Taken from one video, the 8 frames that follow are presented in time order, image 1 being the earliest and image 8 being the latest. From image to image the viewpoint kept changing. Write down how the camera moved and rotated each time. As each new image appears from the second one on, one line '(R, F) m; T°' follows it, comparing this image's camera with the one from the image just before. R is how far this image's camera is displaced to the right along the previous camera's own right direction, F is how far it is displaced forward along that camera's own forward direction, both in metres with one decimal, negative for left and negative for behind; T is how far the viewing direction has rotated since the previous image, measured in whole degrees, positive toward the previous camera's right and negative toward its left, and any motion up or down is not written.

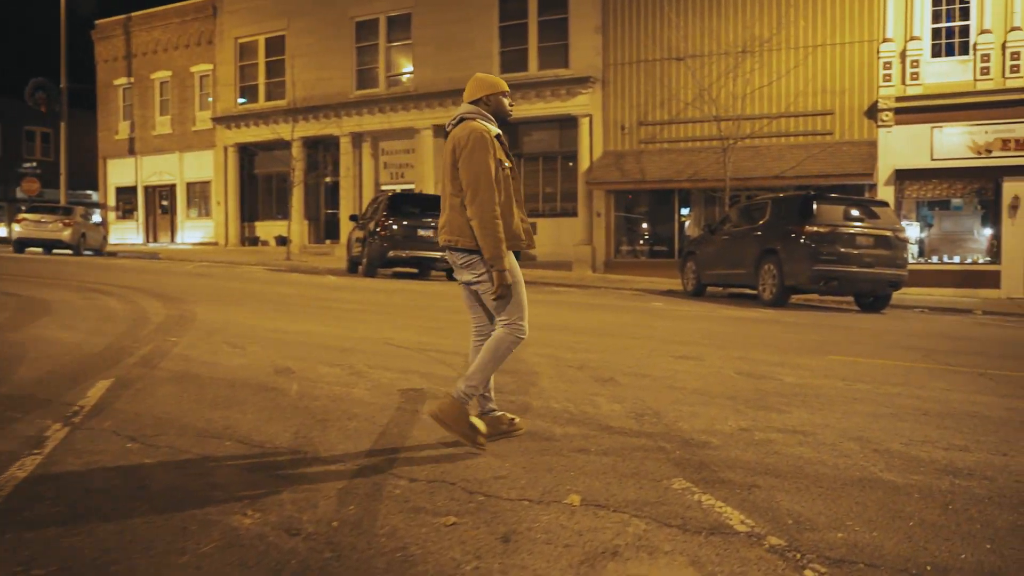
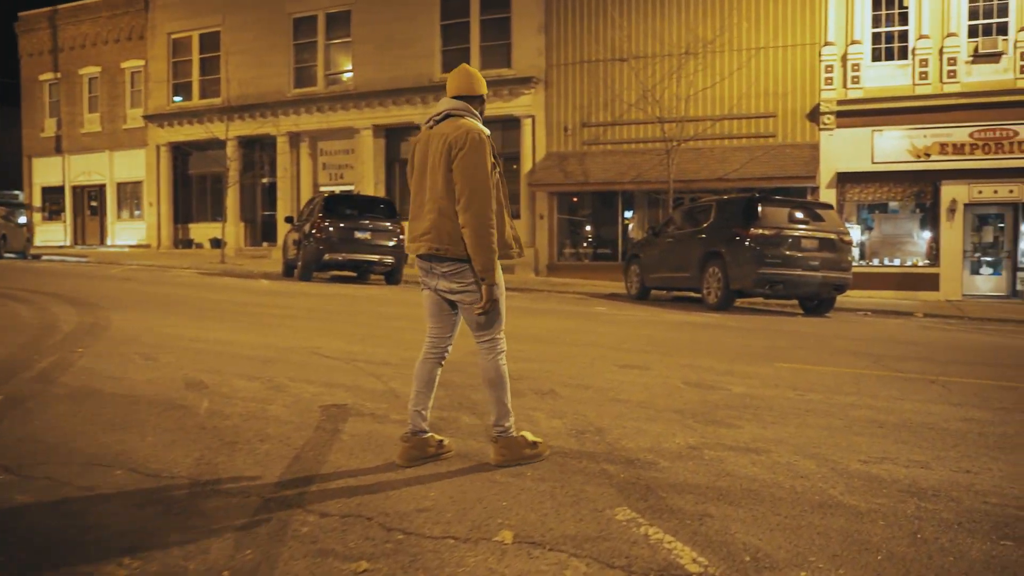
(+0.1, +0.5) m; +3°
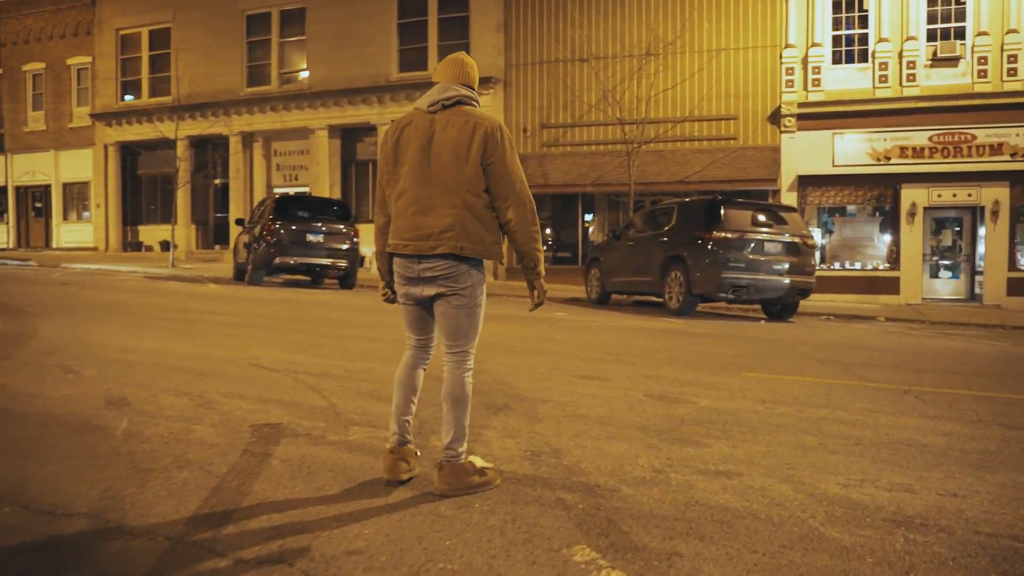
(+0.1, +0.5) m; +2°
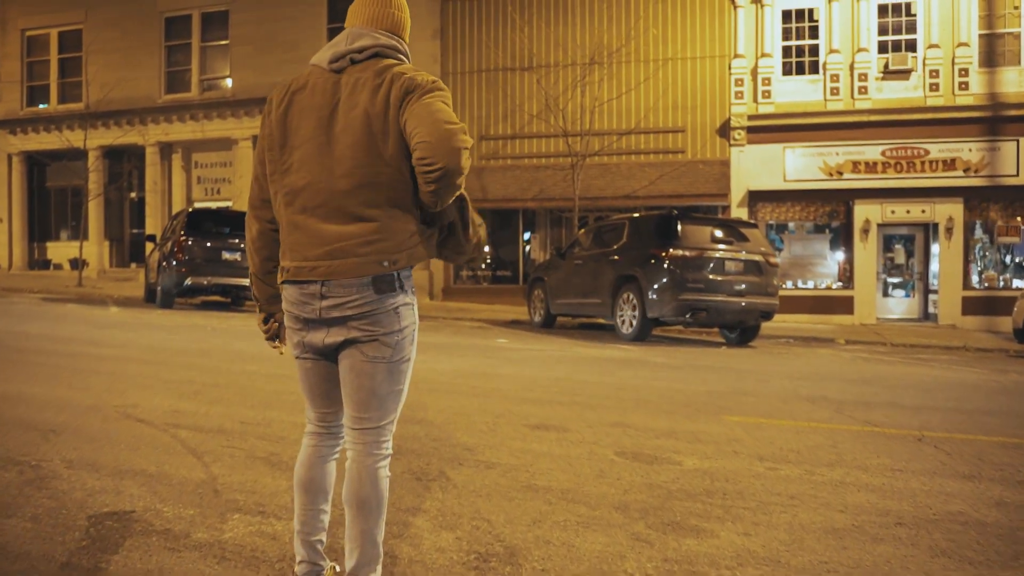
(0.0, +1.5) m; +4°
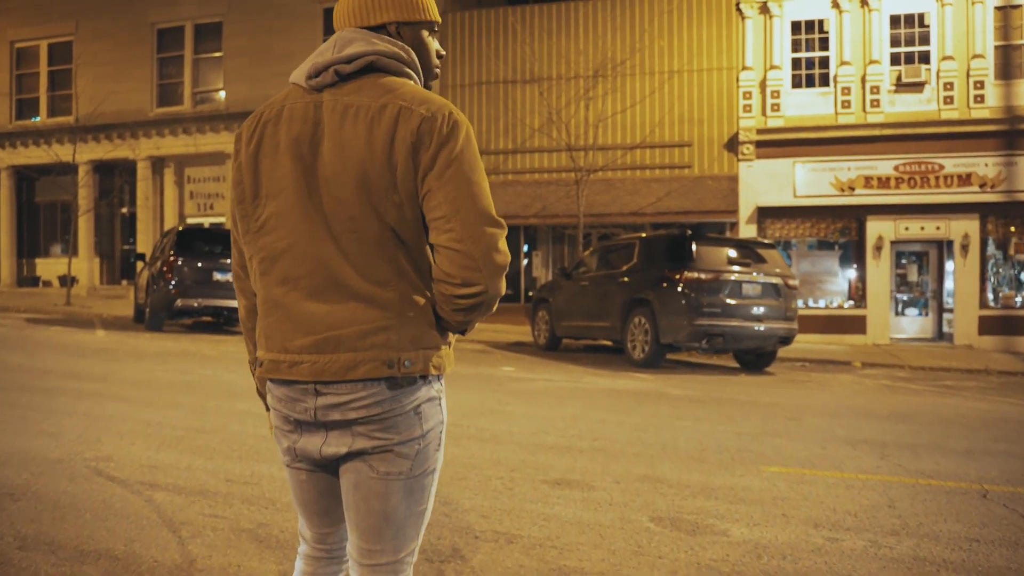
(-0.1, +0.7) m; 0°
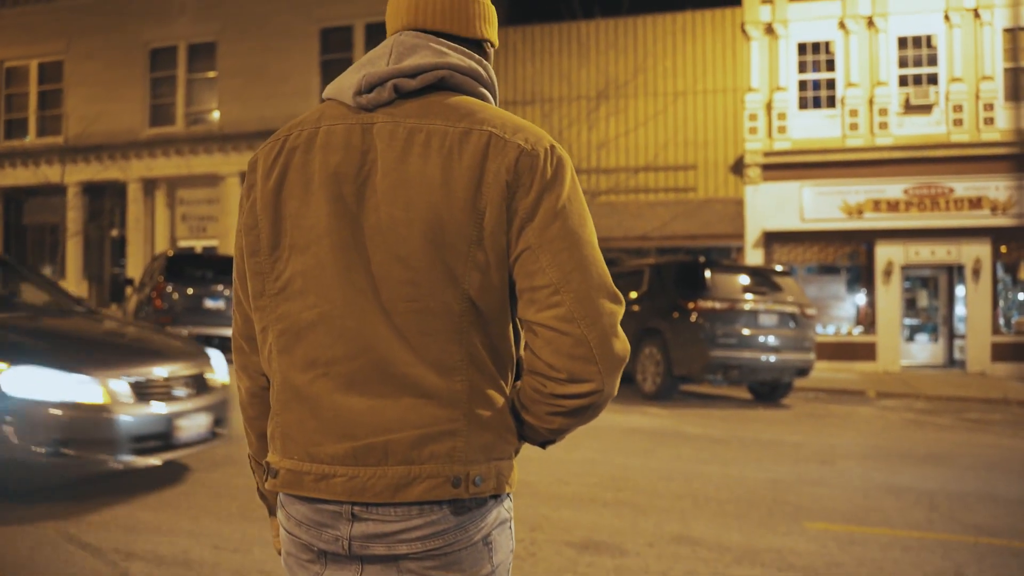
(-0.2, +0.6) m; 0°
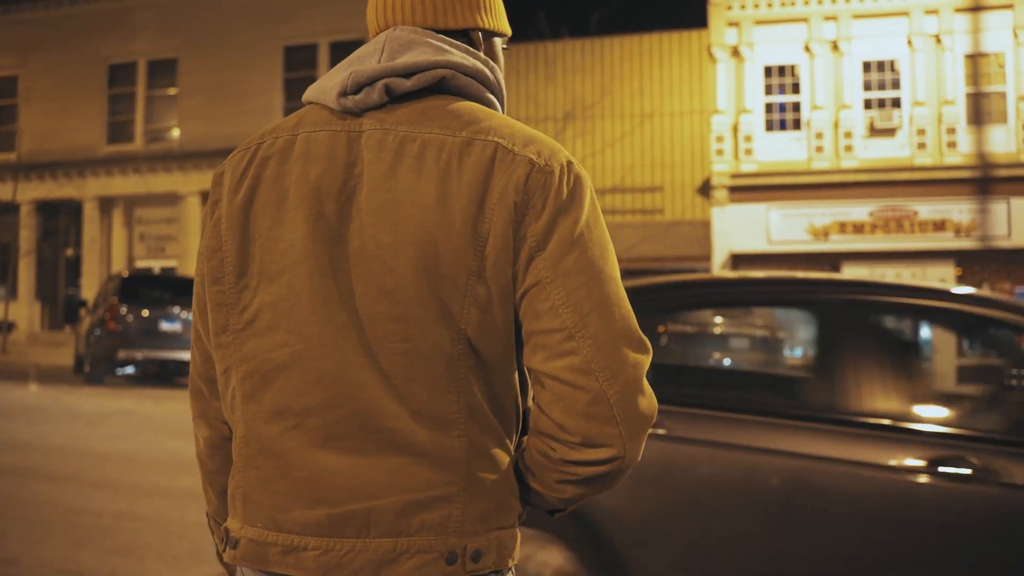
(-0.1, +0.3) m; +2°
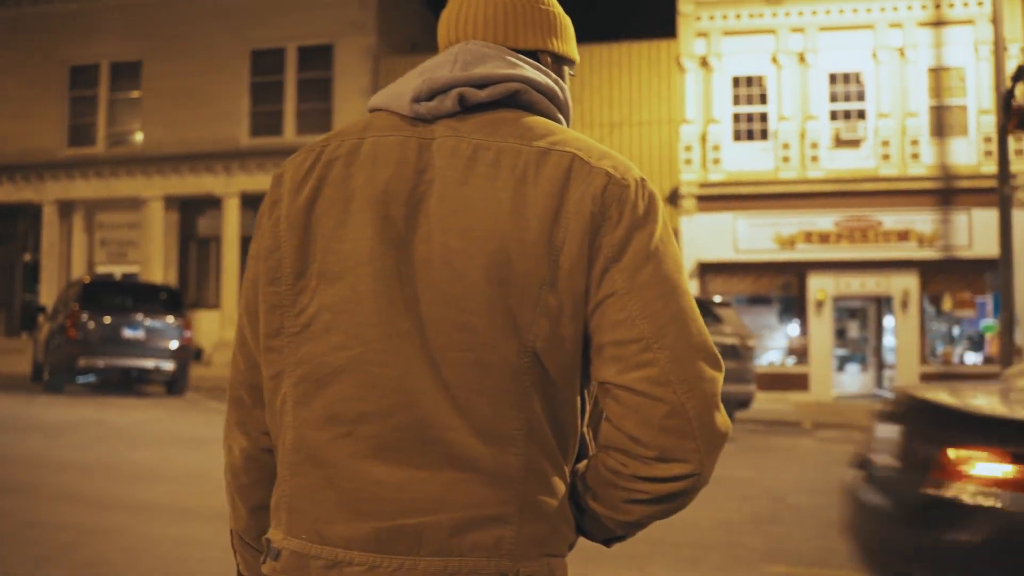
(-0.1, +0.1) m; +2°
